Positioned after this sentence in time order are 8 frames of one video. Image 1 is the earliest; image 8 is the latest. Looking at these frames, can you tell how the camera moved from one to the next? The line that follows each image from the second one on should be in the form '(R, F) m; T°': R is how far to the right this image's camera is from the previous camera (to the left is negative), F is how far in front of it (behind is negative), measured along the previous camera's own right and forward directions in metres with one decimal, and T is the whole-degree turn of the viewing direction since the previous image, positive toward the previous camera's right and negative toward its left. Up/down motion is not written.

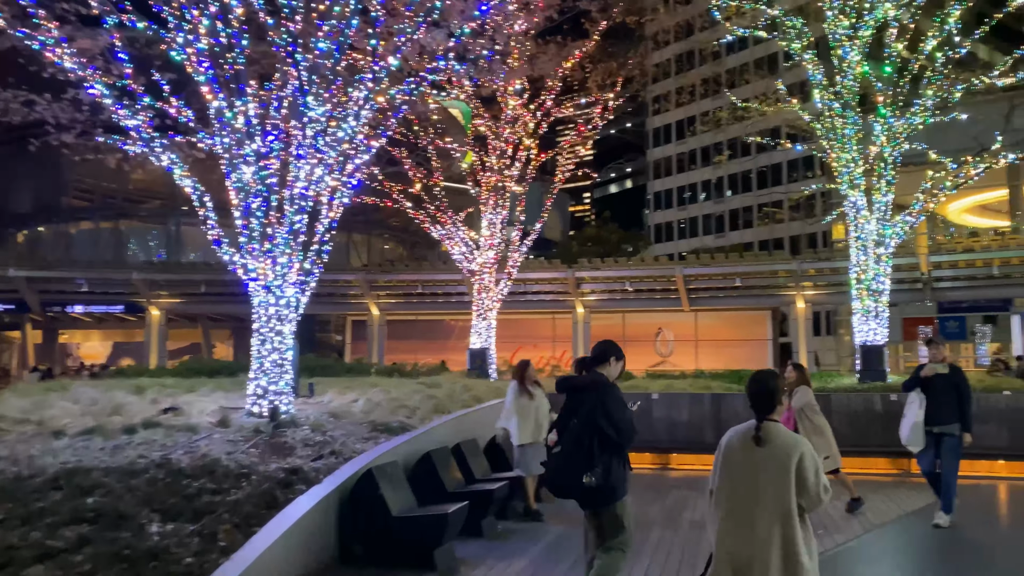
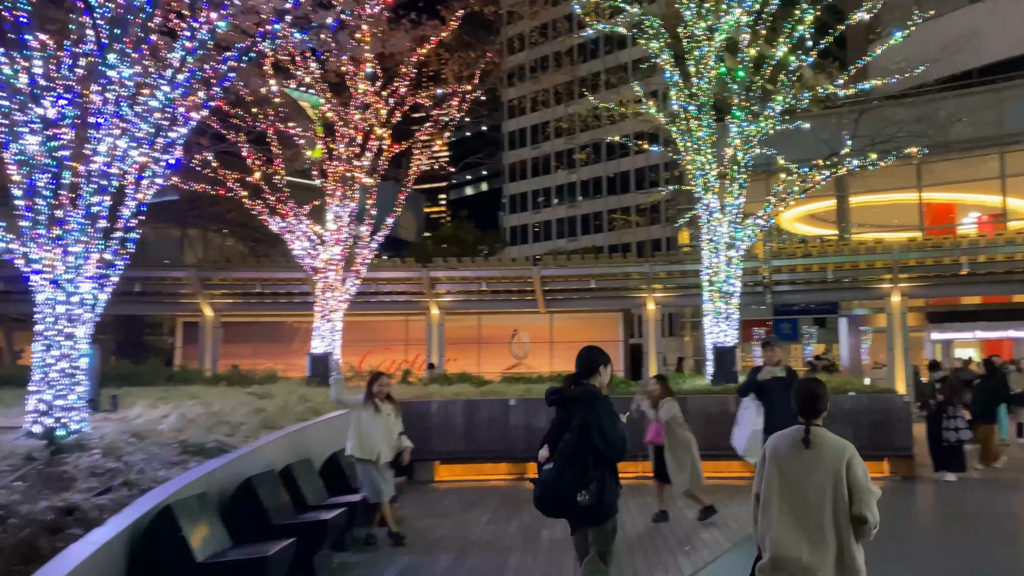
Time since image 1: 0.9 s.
(+0.1, +0.8) m; +10°
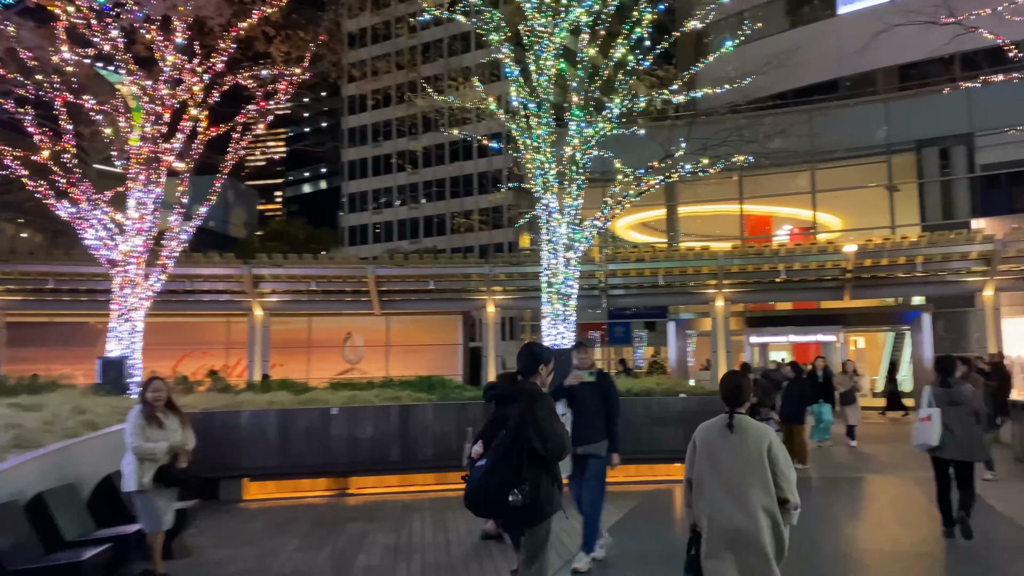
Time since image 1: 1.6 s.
(+0.2, +0.6) m; +11°
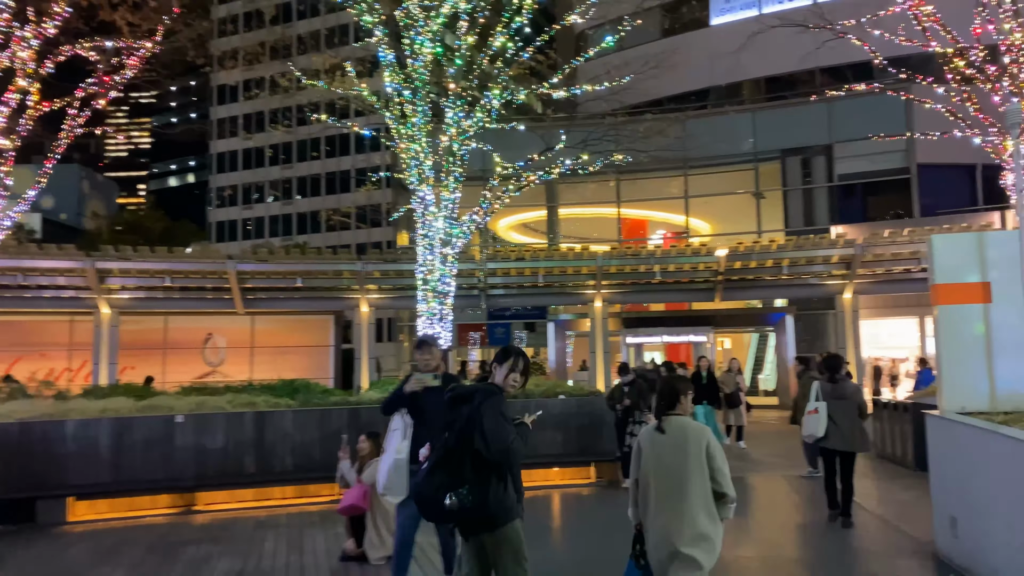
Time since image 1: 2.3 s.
(+0.1, +0.5) m; +9°
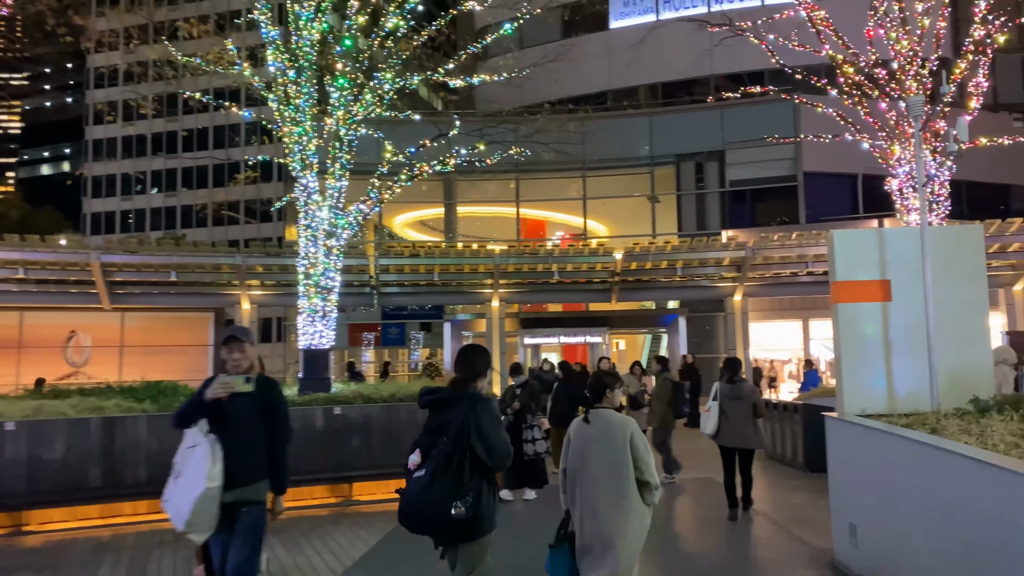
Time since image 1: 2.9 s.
(+0.1, +0.5) m; +7°
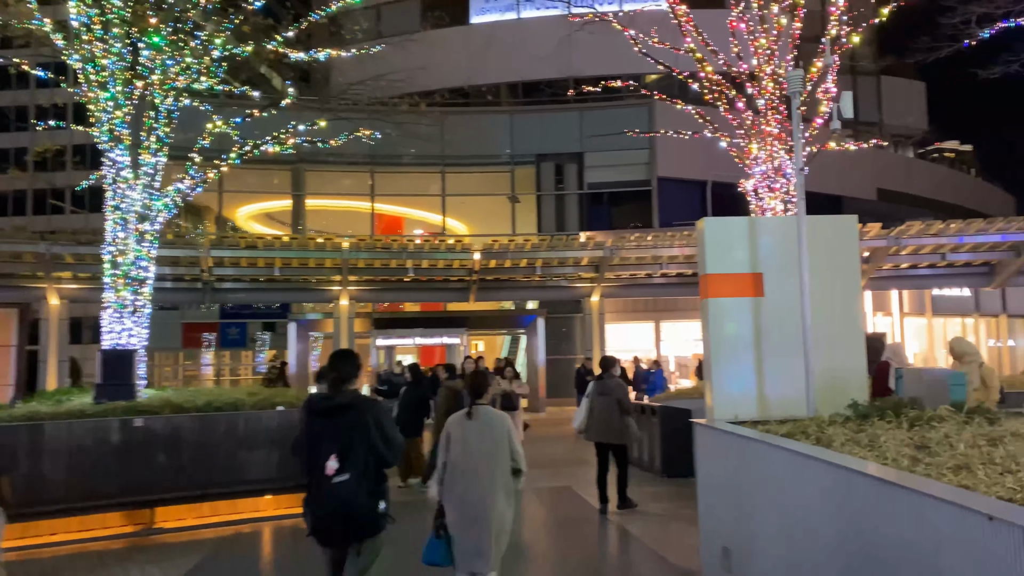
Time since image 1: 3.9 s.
(+0.2, +0.8) m; +10°
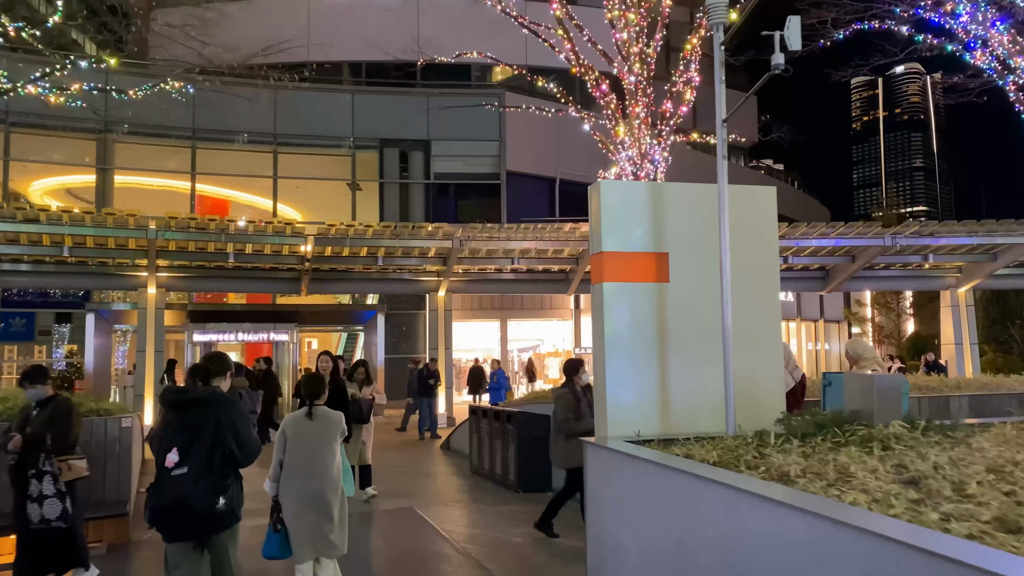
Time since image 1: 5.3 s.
(0.0, +1.2) m; +12°
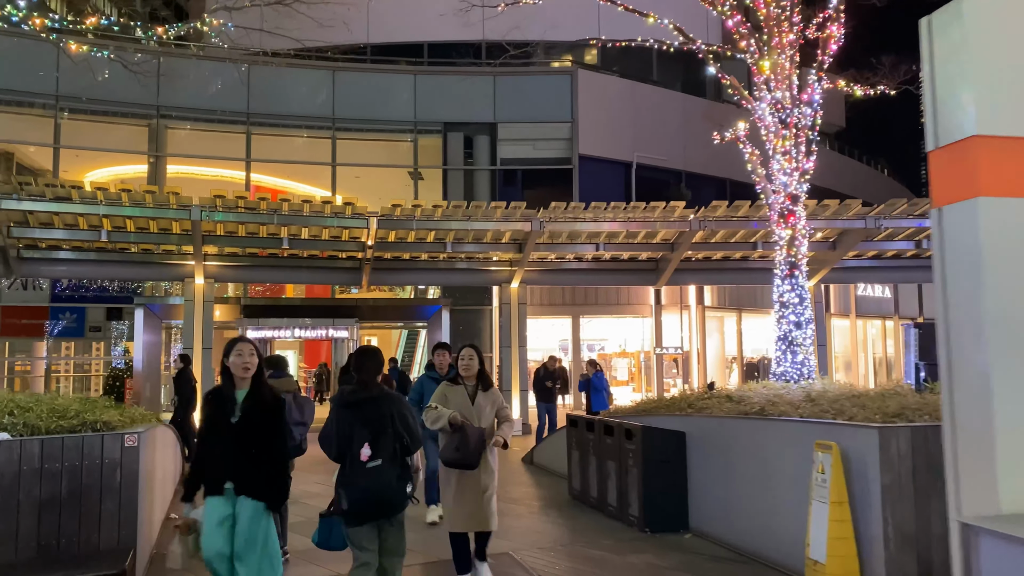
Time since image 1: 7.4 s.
(-0.5, +1.7) m; -4°
